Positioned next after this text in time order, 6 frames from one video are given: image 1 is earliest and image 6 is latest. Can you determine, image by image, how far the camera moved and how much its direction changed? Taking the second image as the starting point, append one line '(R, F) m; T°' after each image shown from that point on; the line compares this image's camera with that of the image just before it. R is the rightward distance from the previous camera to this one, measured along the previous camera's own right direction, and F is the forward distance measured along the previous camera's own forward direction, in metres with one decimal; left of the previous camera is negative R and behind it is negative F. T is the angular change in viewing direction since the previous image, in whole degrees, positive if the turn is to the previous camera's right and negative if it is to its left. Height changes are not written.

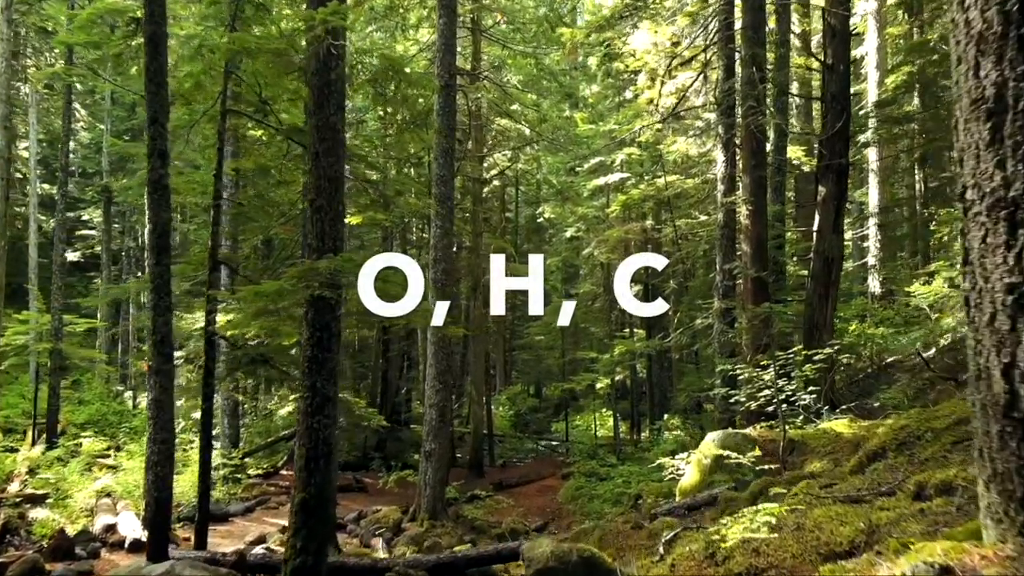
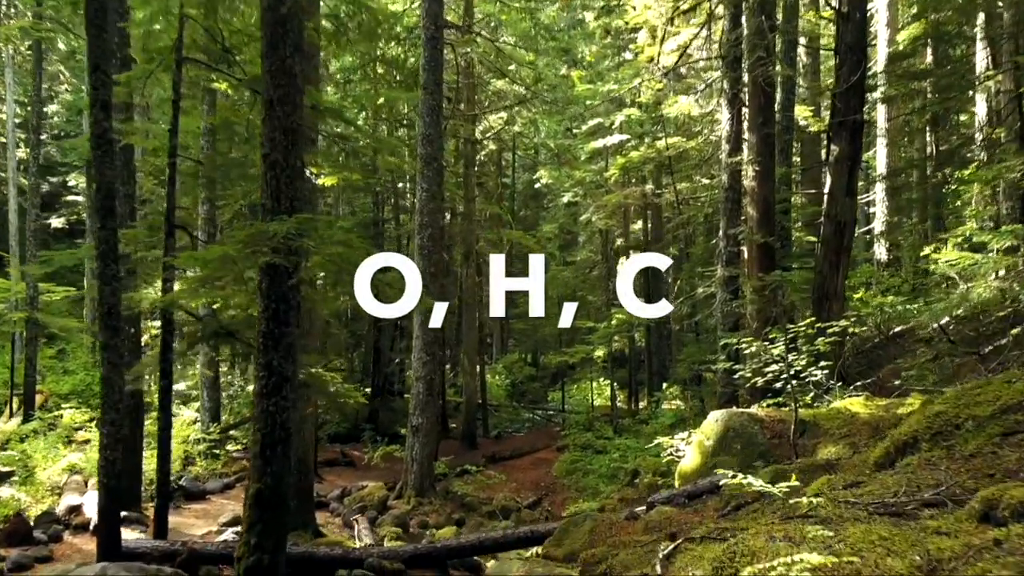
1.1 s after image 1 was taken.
(+0.1, +0.7) m; 0°
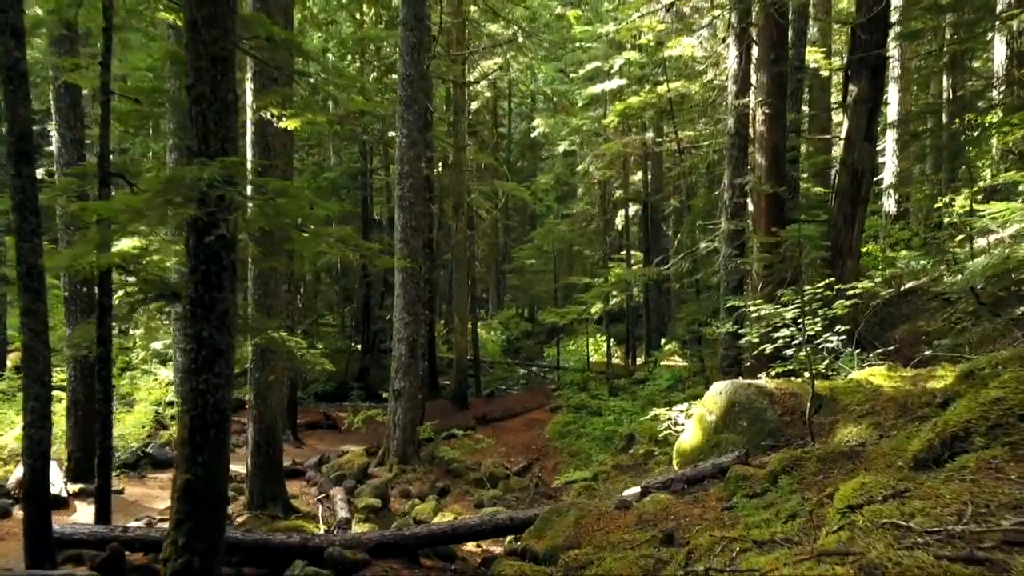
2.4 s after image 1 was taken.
(+0.2, +0.8) m; 0°
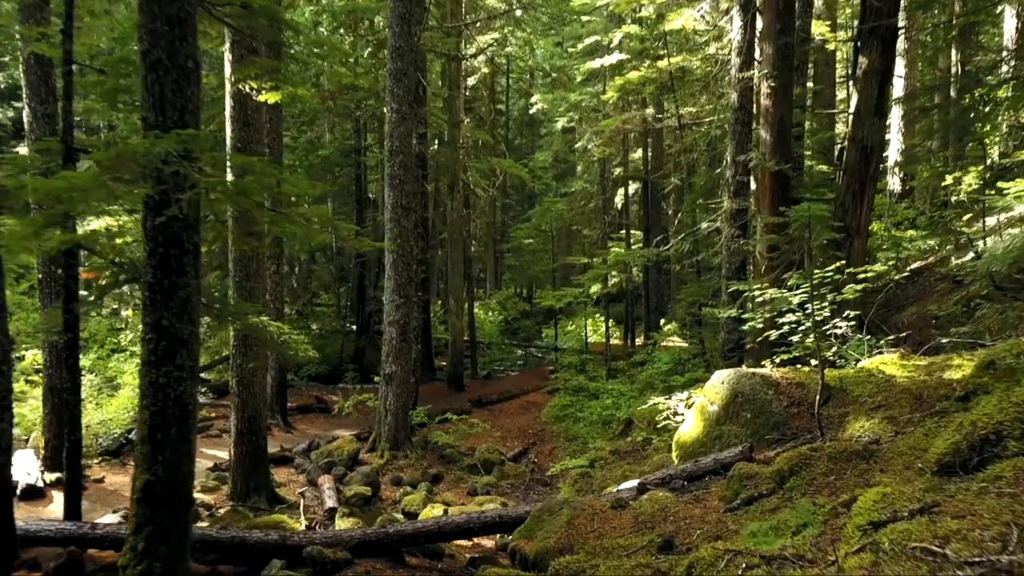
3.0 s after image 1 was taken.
(+0.1, +0.4) m; 0°
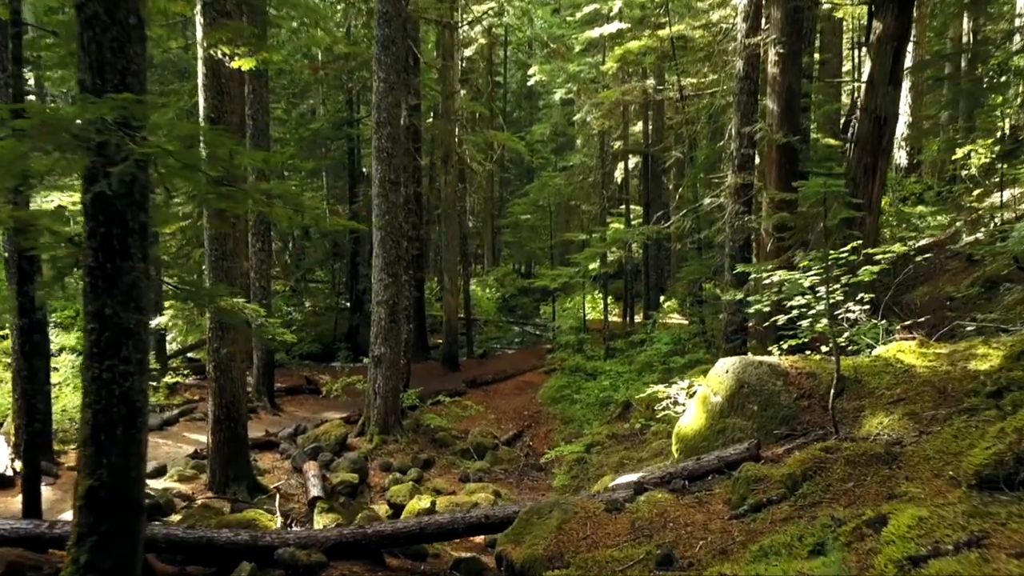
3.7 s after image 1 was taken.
(+0.1, +0.4) m; 0°
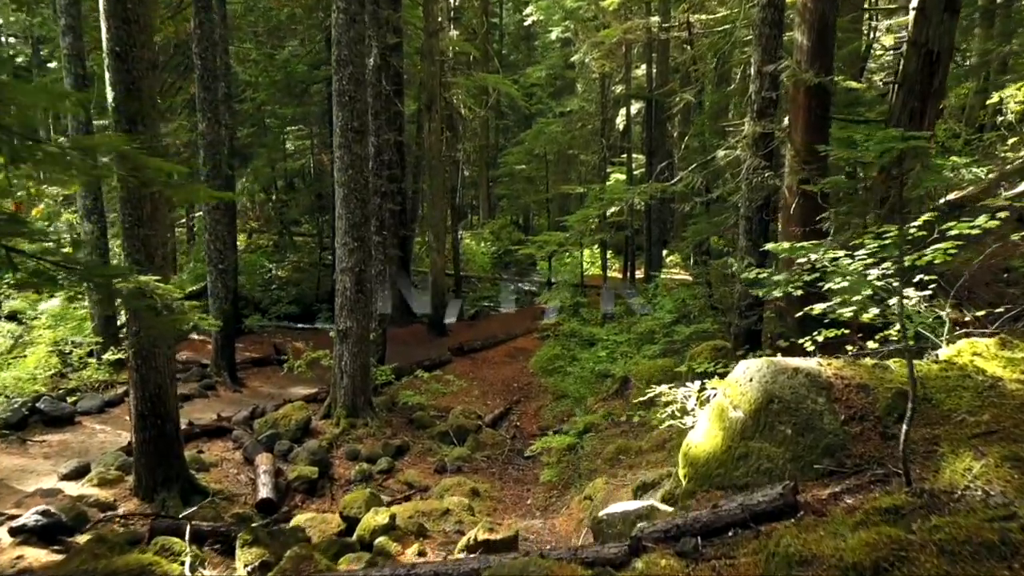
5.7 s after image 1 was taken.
(+0.2, +1.3) m; 0°
